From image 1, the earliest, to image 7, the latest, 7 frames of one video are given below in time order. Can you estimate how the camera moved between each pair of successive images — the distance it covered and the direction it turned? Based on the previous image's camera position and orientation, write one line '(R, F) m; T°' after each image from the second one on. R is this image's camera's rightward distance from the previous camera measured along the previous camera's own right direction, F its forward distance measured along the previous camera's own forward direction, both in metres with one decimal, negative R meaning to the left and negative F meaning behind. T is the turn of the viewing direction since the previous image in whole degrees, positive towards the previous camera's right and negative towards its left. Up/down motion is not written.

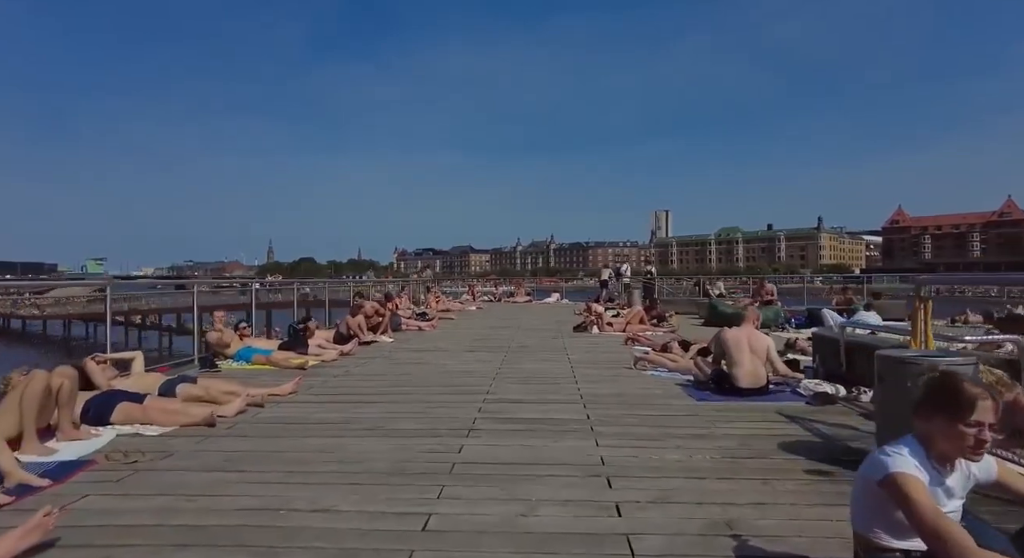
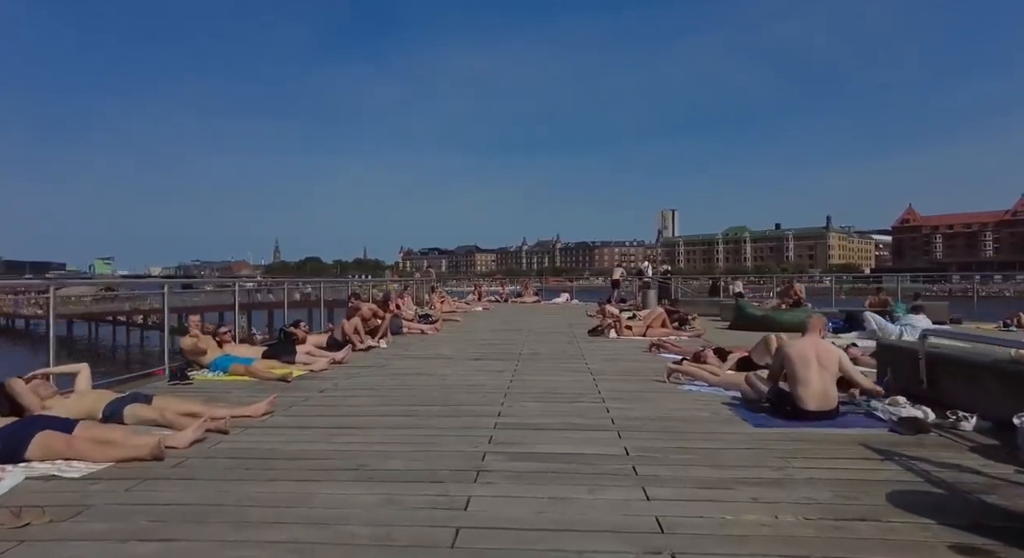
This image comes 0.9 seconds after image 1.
(-0.1, +1.1) m; 0°
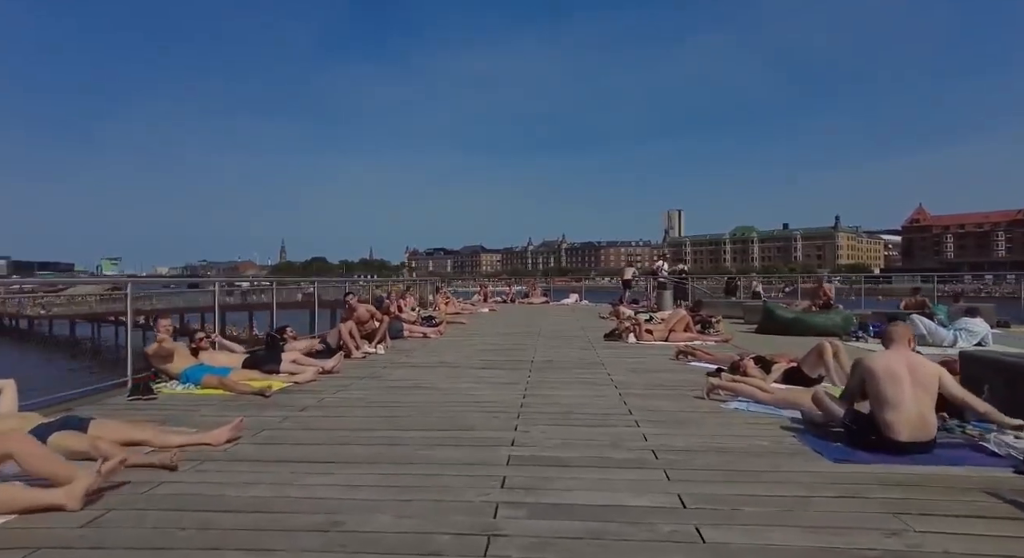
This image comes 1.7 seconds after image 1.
(-0.1, +1.0) m; 0°
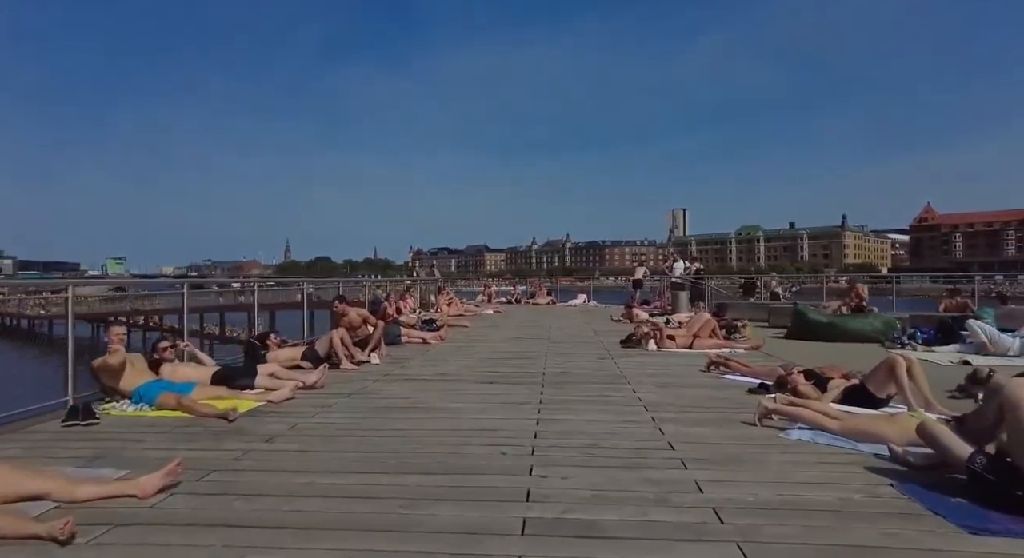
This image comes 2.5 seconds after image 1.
(-0.1, +1.1) m; 0°
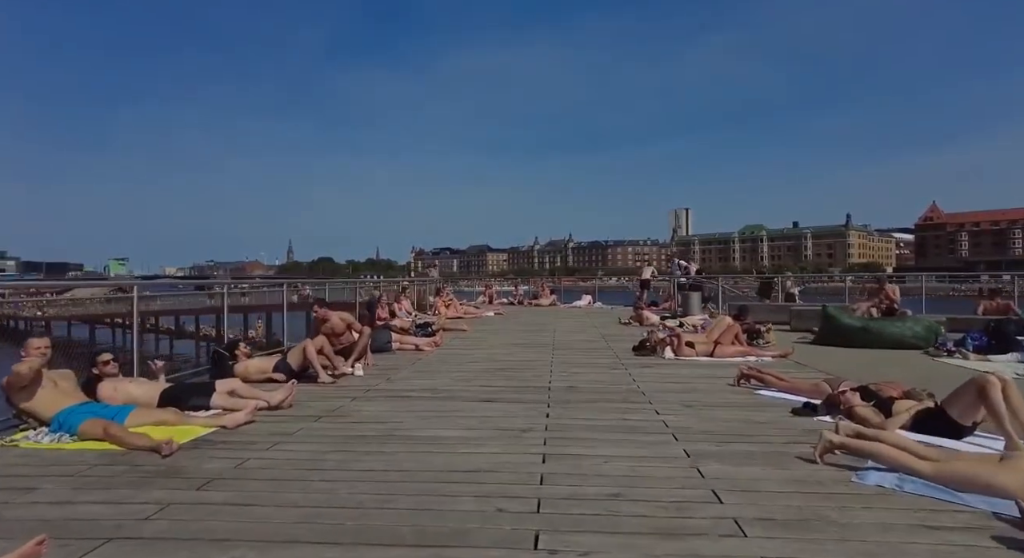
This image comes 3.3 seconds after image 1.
(0.0, +1.0) m; 0°
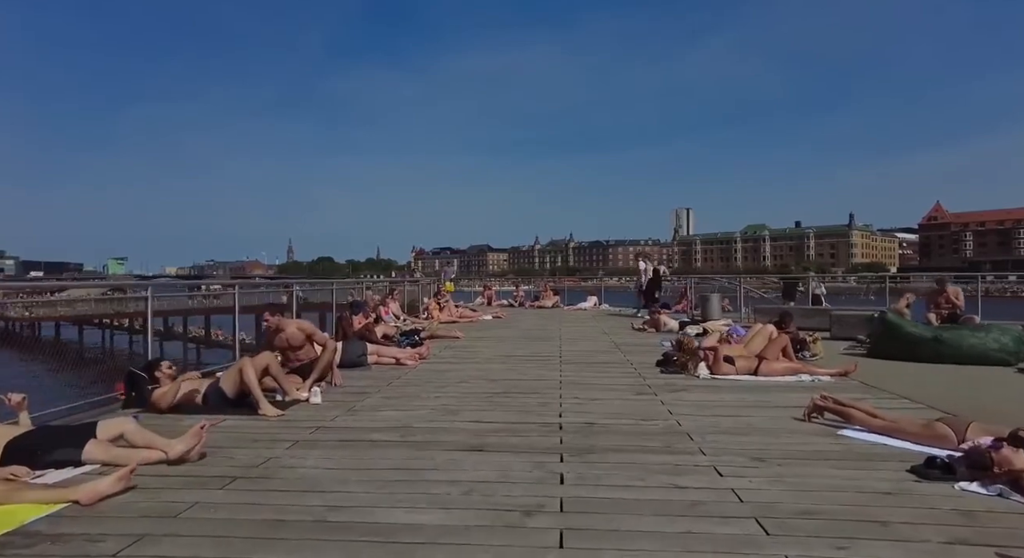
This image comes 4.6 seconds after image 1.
(0.0, +1.7) m; 0°
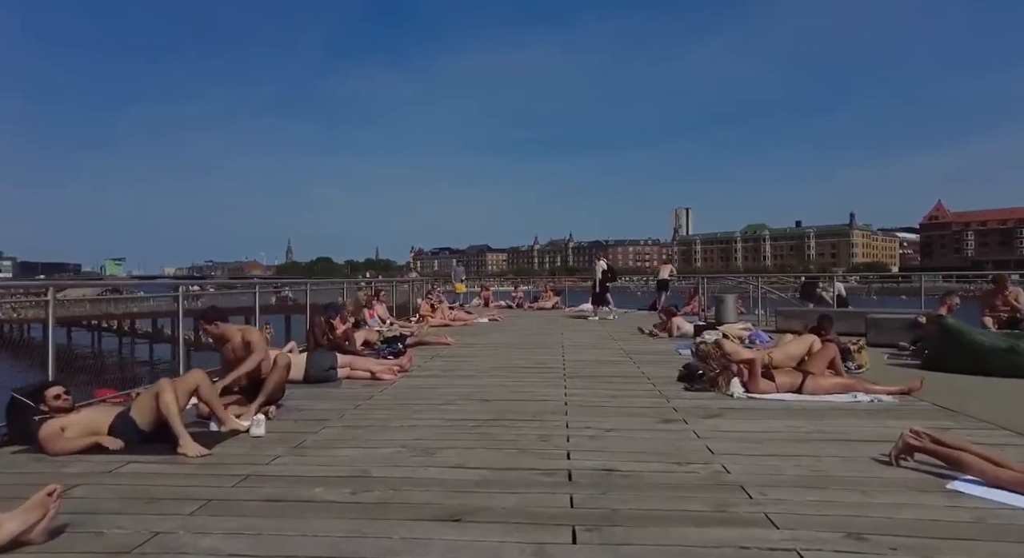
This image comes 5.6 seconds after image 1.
(0.0, +1.3) m; 0°
